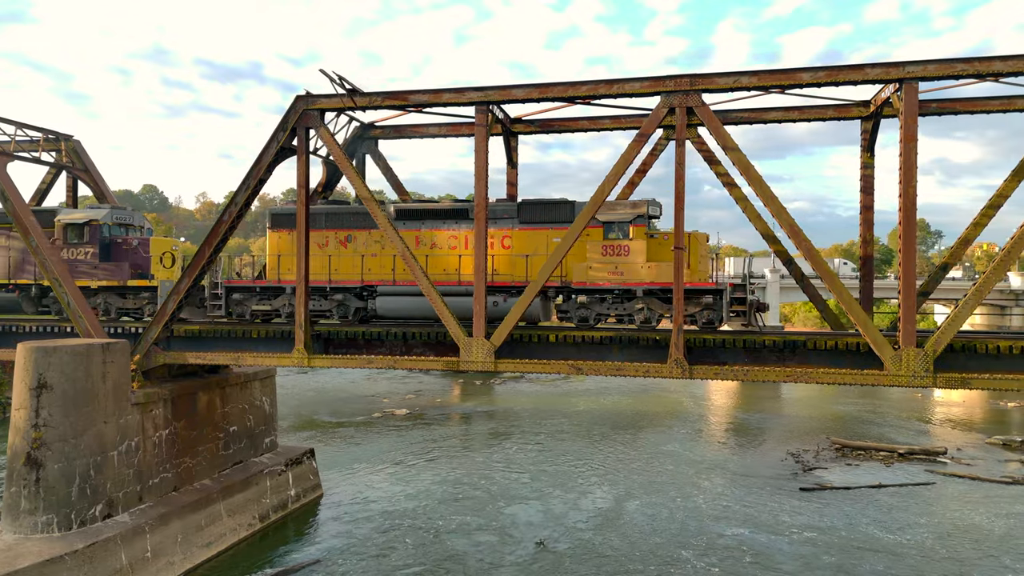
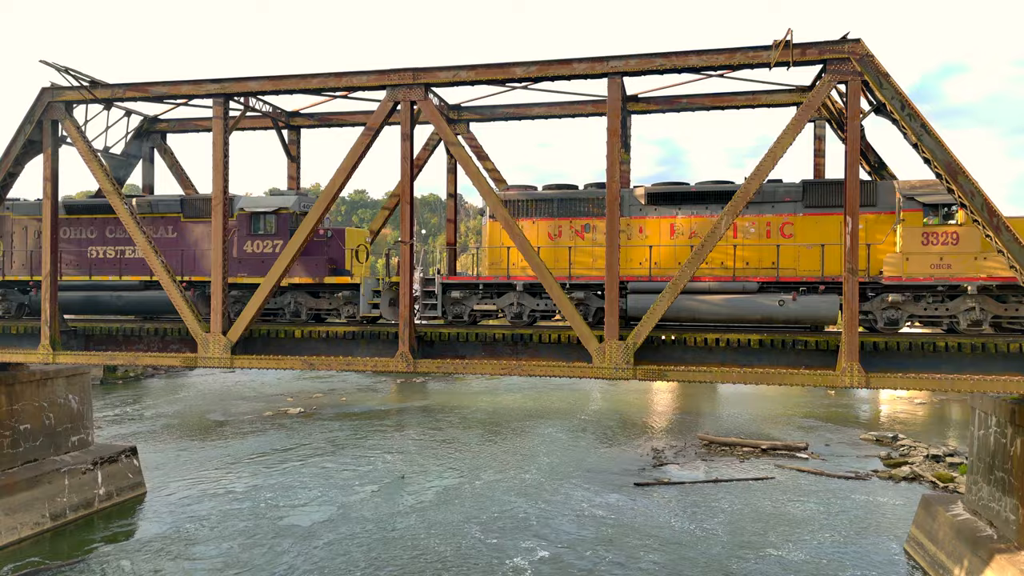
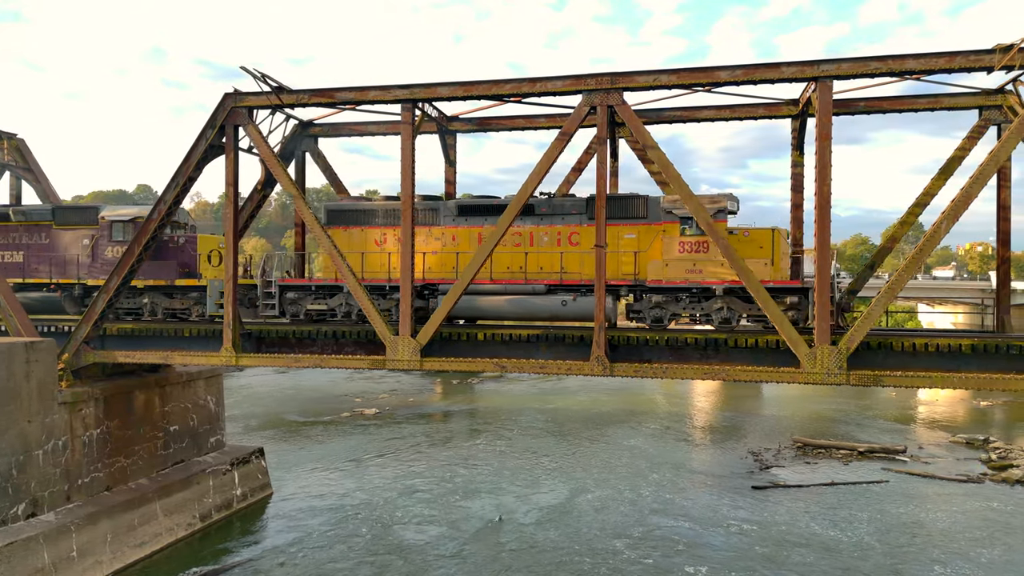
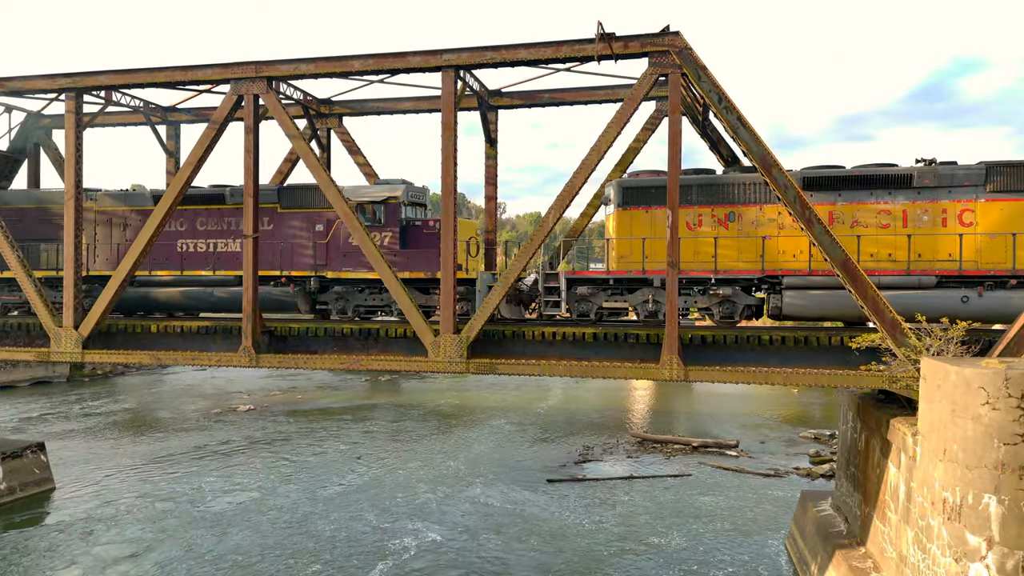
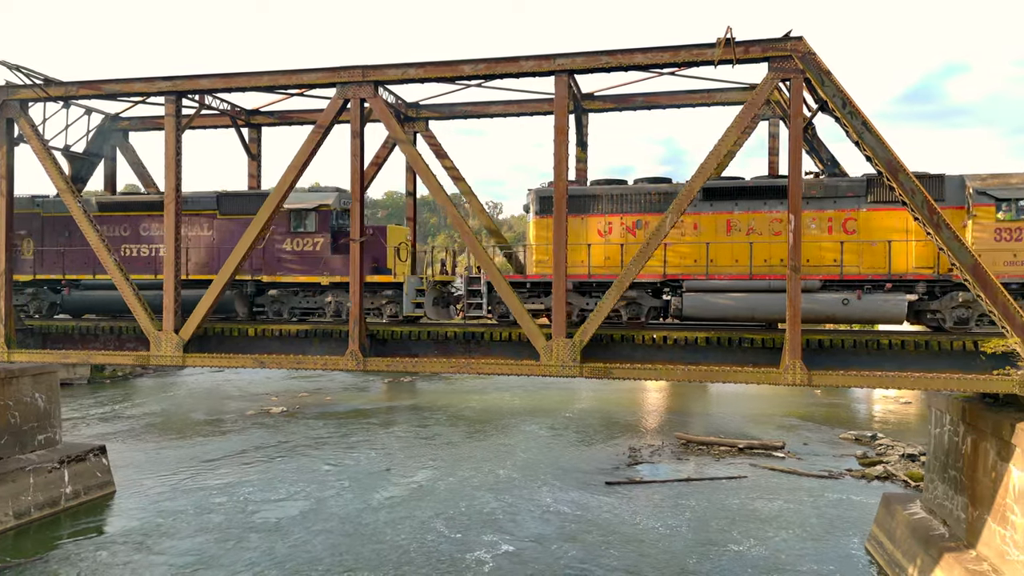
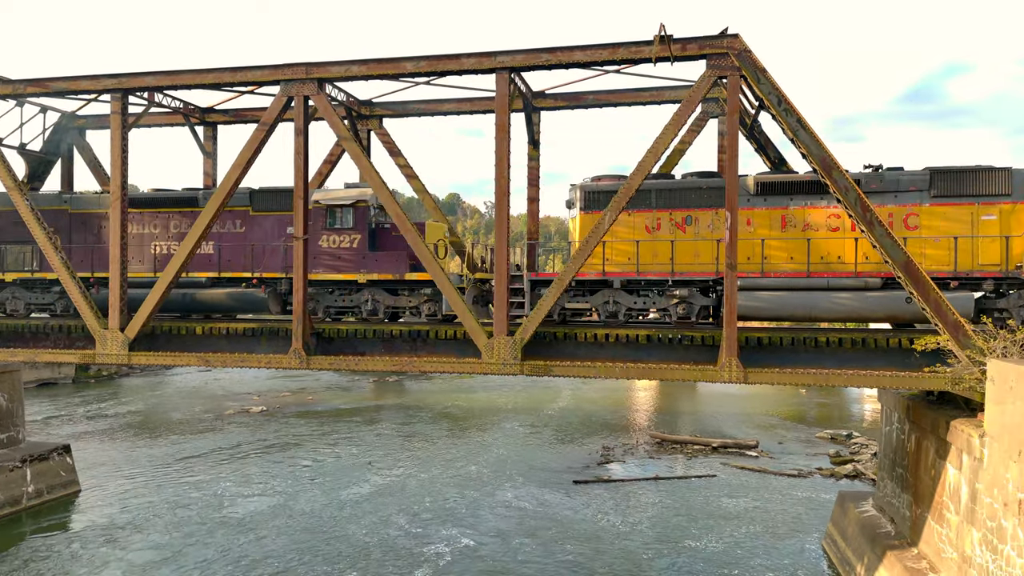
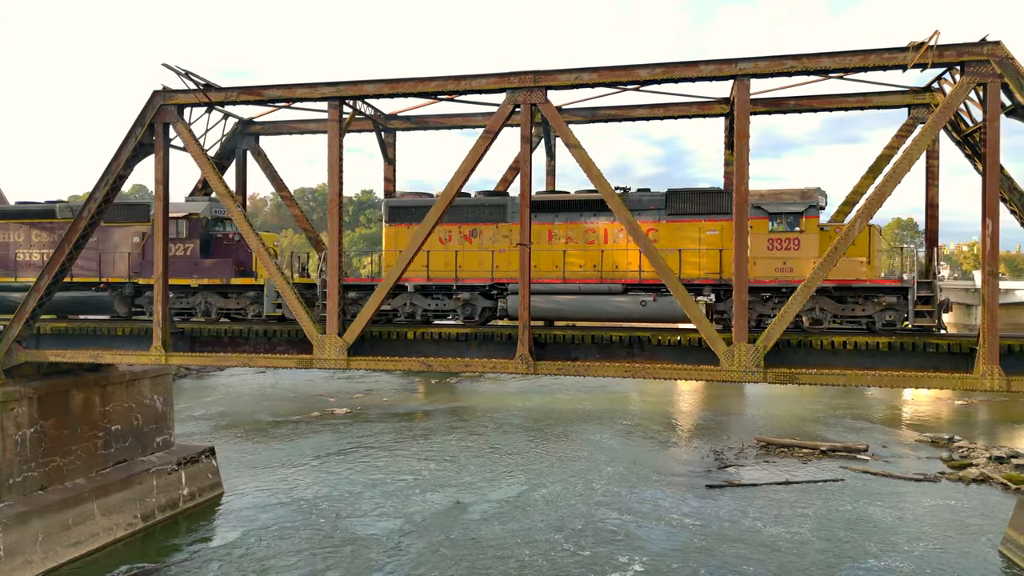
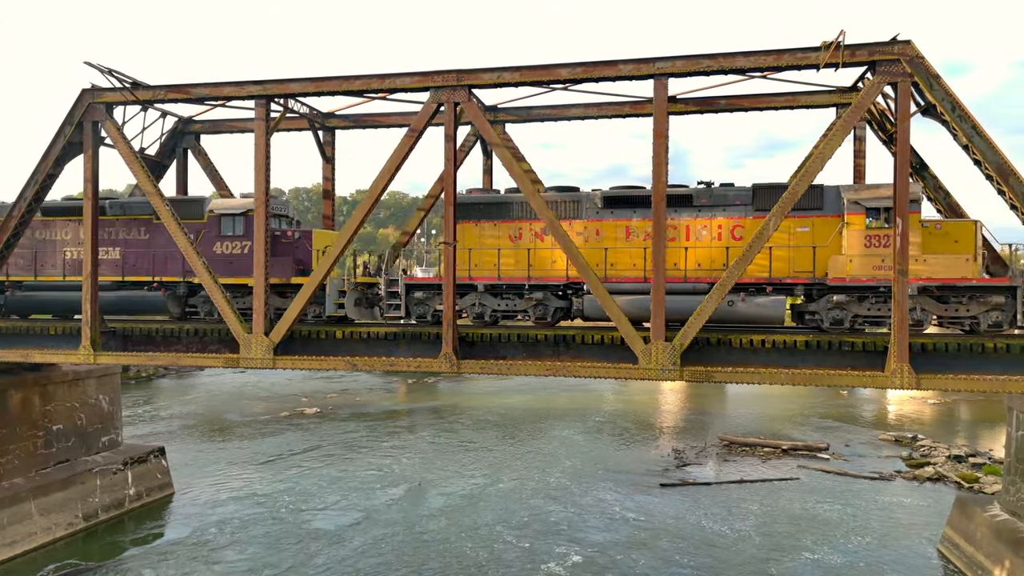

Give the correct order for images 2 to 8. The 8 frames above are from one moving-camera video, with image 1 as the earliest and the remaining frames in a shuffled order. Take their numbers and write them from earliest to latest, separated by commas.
3, 7, 8, 2, 5, 6, 4
